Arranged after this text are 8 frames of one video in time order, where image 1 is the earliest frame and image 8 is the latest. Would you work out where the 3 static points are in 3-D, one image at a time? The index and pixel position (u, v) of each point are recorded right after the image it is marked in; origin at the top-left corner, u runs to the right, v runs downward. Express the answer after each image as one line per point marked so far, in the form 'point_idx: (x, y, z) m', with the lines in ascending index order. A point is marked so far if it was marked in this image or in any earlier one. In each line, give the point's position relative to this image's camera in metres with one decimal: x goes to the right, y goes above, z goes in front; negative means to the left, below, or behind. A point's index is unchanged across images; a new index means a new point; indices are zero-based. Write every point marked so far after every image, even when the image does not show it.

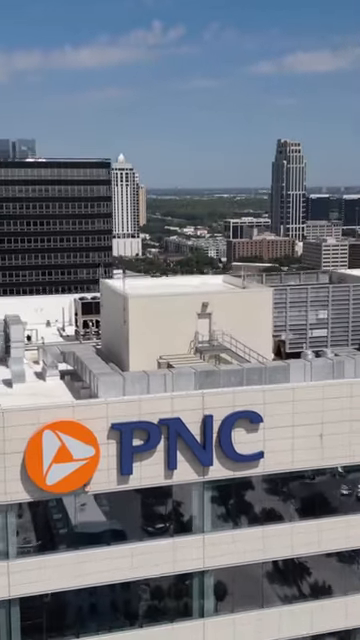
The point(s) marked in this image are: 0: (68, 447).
0: (-2.0, -2.3, +14.1) m
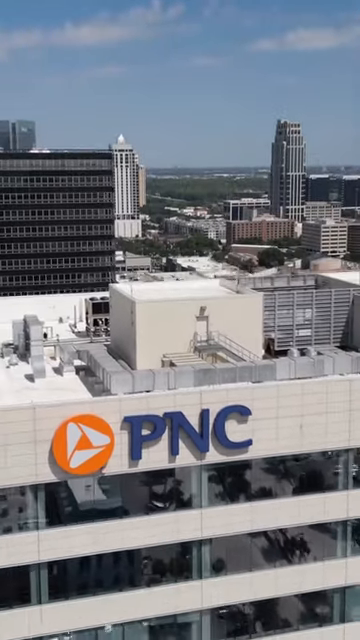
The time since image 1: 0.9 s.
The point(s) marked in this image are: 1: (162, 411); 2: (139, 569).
0: (-2.0, -2.5, +16.7) m
1: (-0.4, -2.0, +17.3) m
2: (-1.0, -5.8, +17.8) m
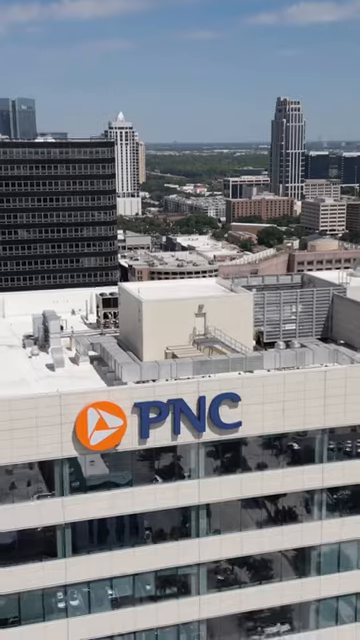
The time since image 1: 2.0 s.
0: (-2.0, -2.5, +20.0) m
1: (-0.4, -2.1, +20.5) m
2: (-1.0, -5.8, +21.2) m
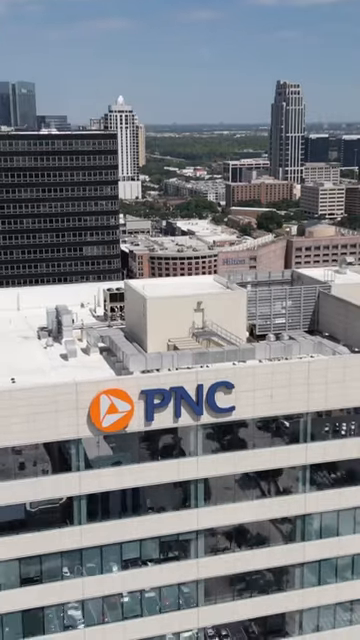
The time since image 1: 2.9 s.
0: (-1.9, -2.4, +22.8) m
1: (-0.4, -2.0, +23.3) m
2: (-1.0, -5.7, +24.1) m
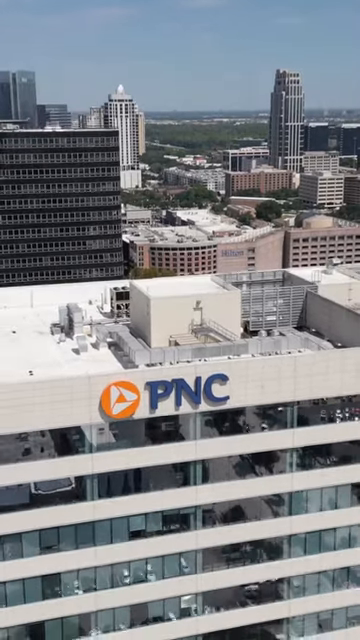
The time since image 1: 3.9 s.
0: (-1.9, -2.4, +25.8) m
1: (-0.4, -1.9, +26.3) m
2: (-1.0, -5.7, +27.1) m
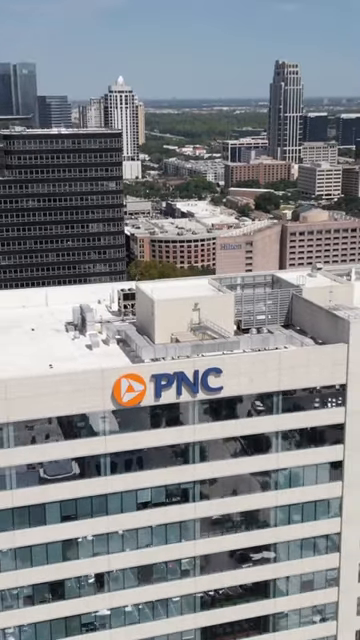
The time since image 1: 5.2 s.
0: (-1.9, -2.5, +30.0) m
1: (-0.3, -2.0, +30.4) m
2: (-0.9, -5.7, +31.3) m
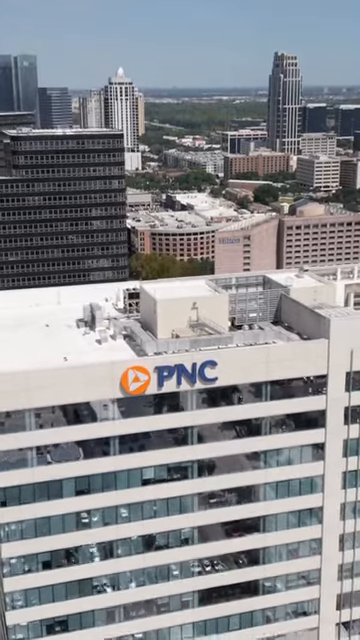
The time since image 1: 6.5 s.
0: (-1.9, -2.4, +34.0) m
1: (-0.3, -1.9, +34.5) m
2: (-0.9, -5.6, +35.4) m
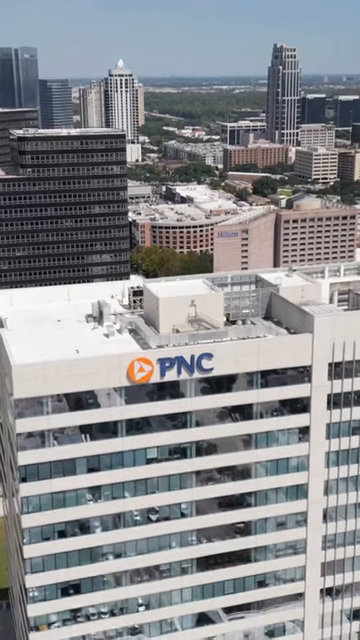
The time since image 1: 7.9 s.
0: (-1.9, -2.2, +38.2) m
1: (-0.3, -1.7, +38.7) m
2: (-0.9, -5.4, +39.7) m
